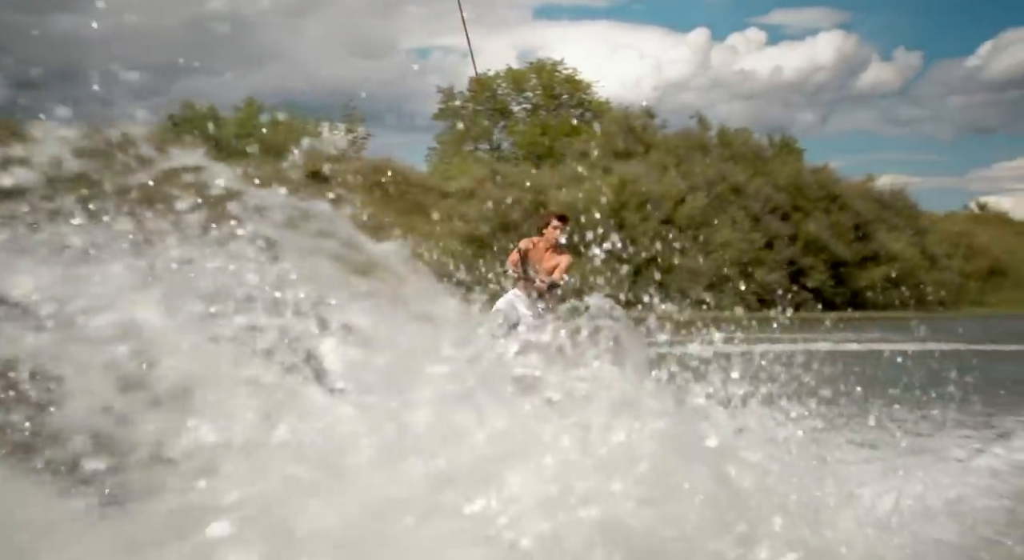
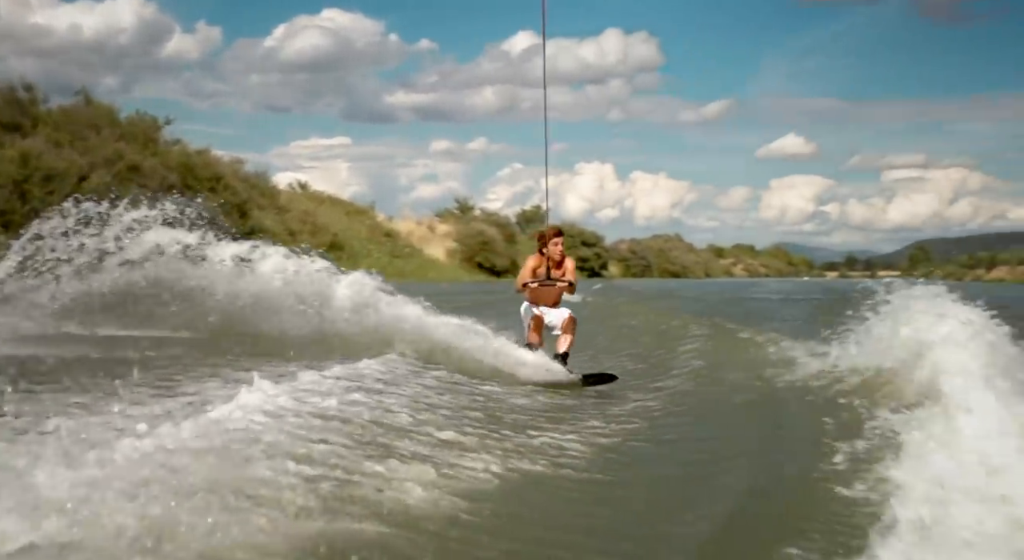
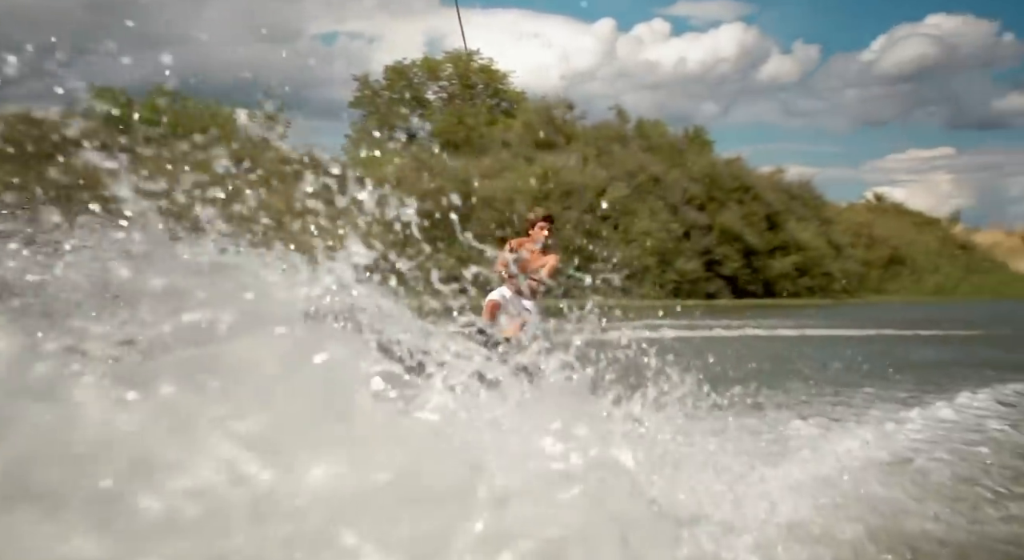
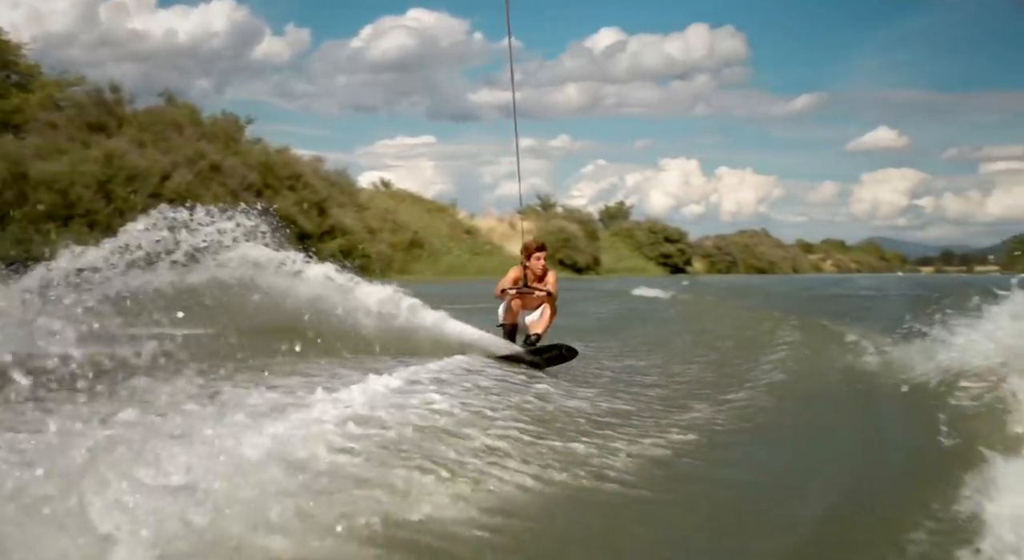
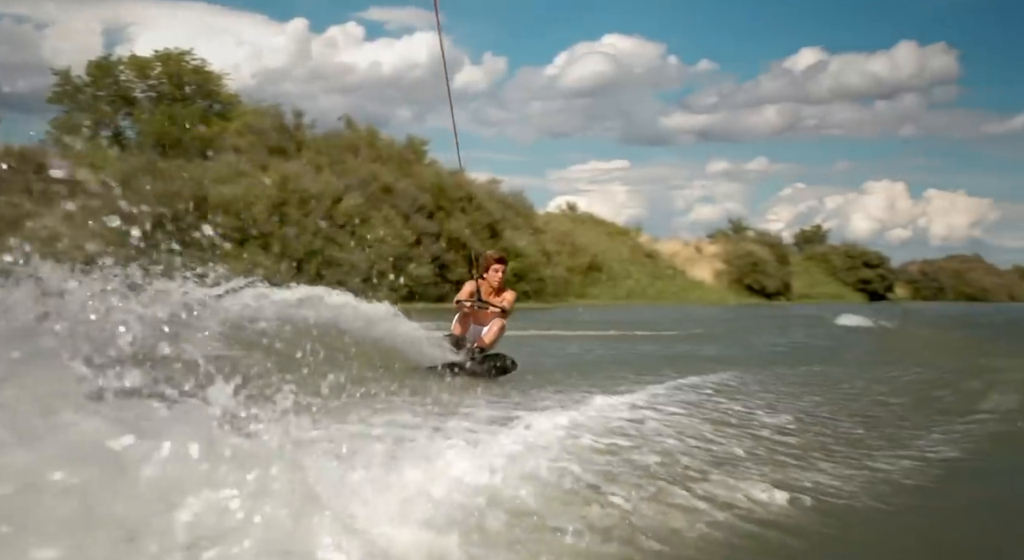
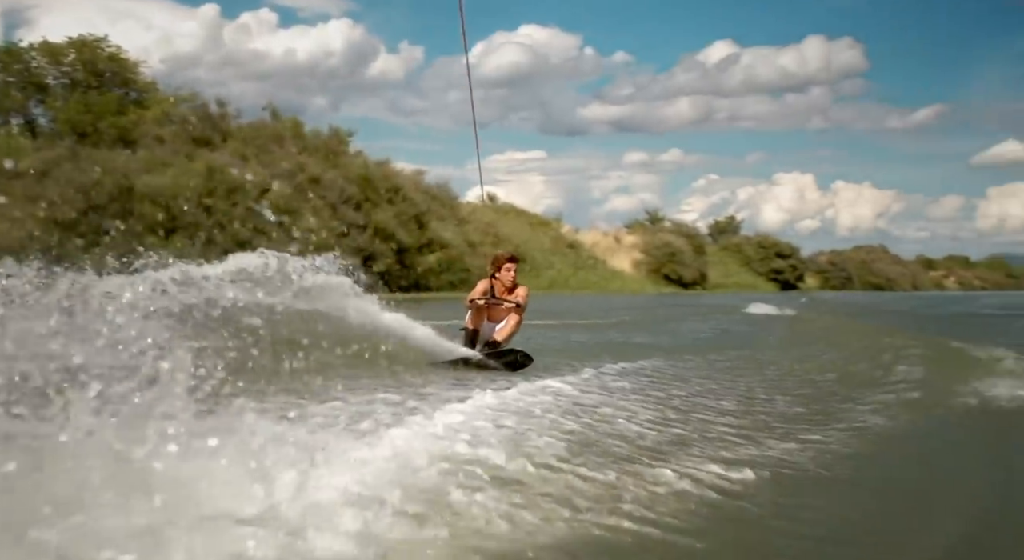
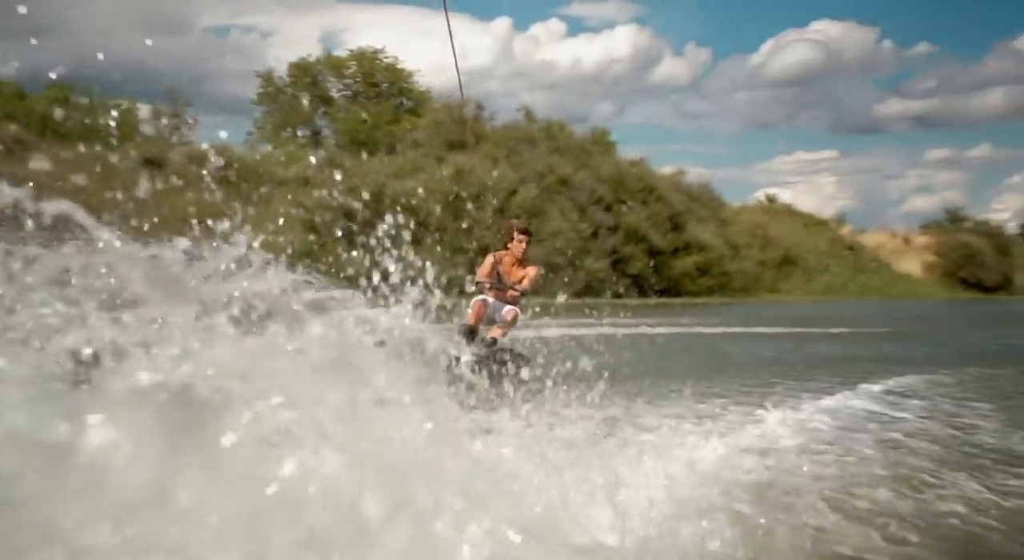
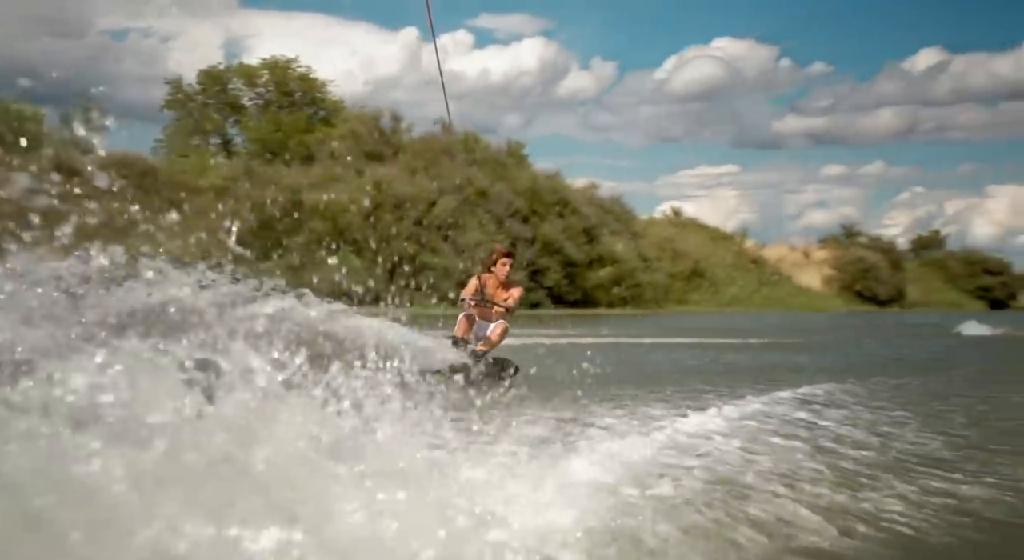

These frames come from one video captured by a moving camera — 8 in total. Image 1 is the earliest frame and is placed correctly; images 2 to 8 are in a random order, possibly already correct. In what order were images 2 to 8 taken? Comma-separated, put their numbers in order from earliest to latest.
3, 7, 8, 5, 6, 4, 2
